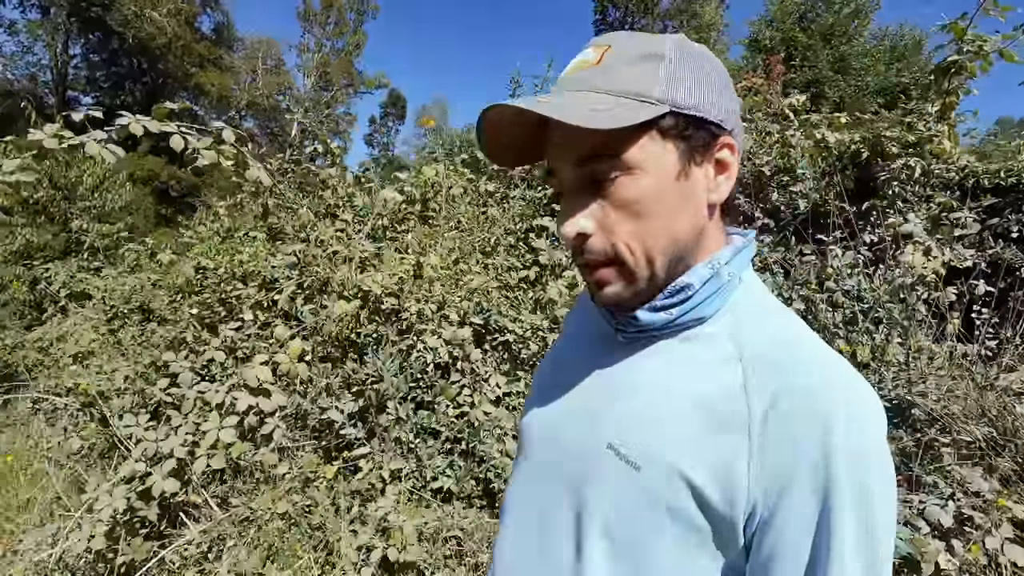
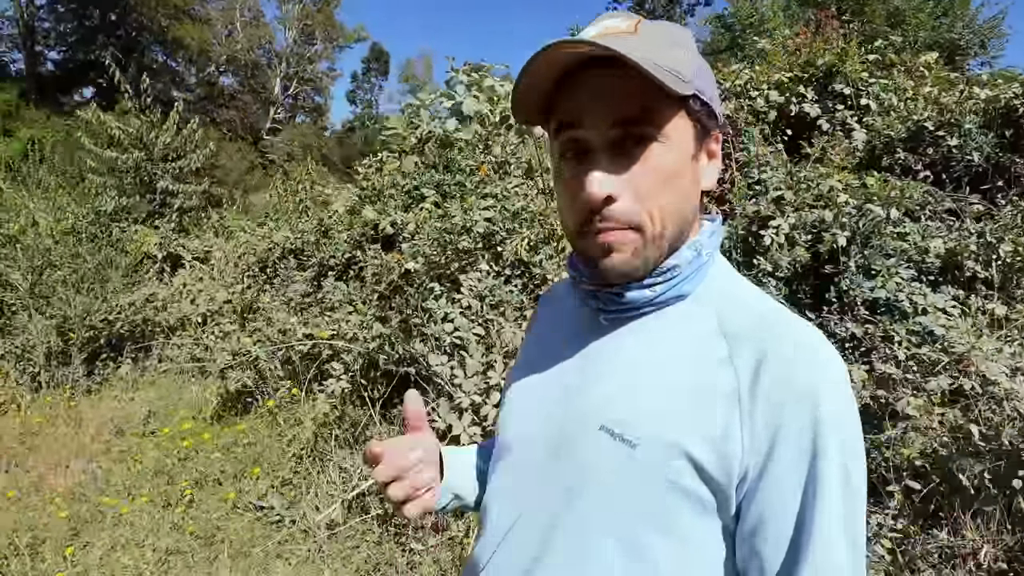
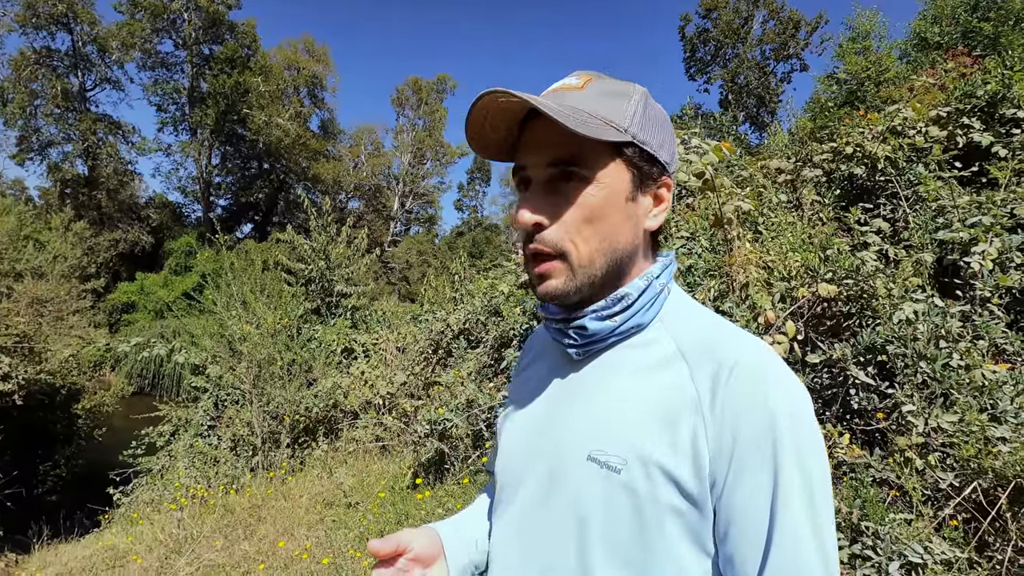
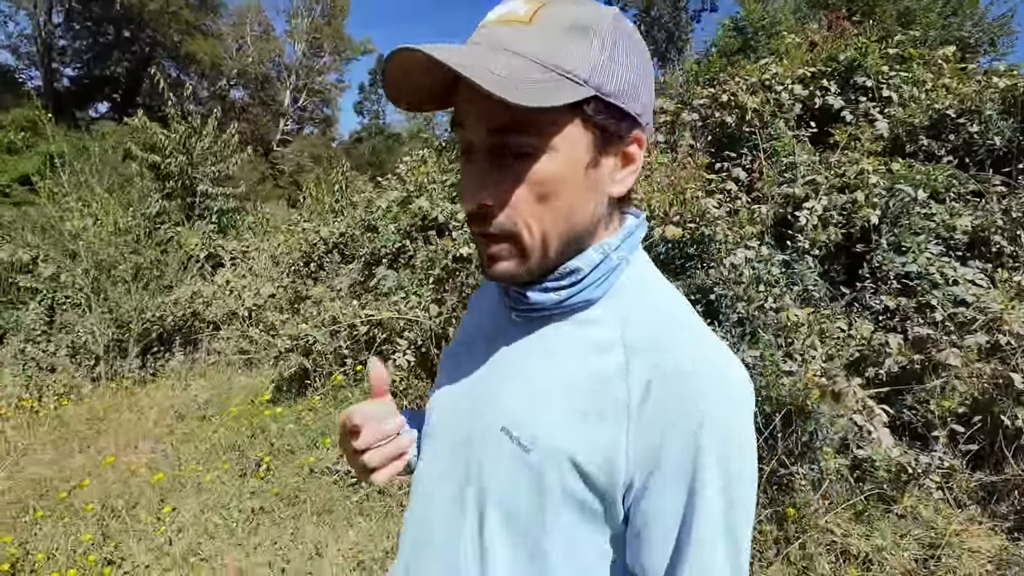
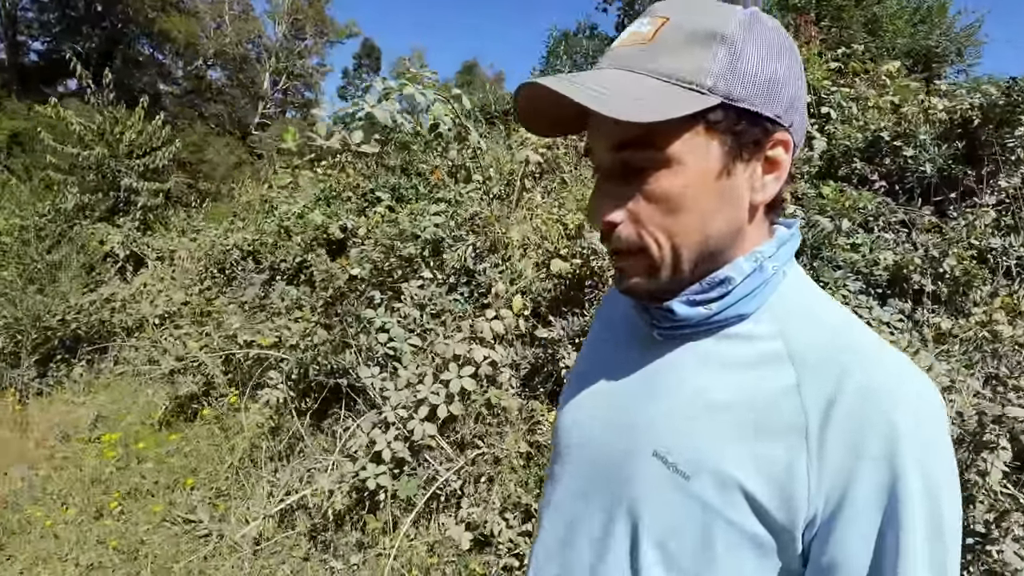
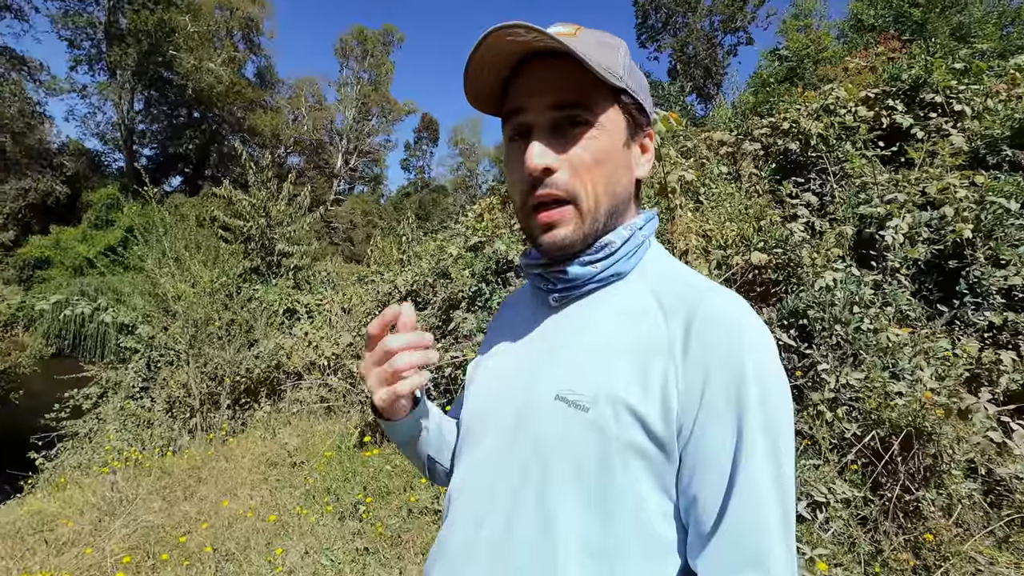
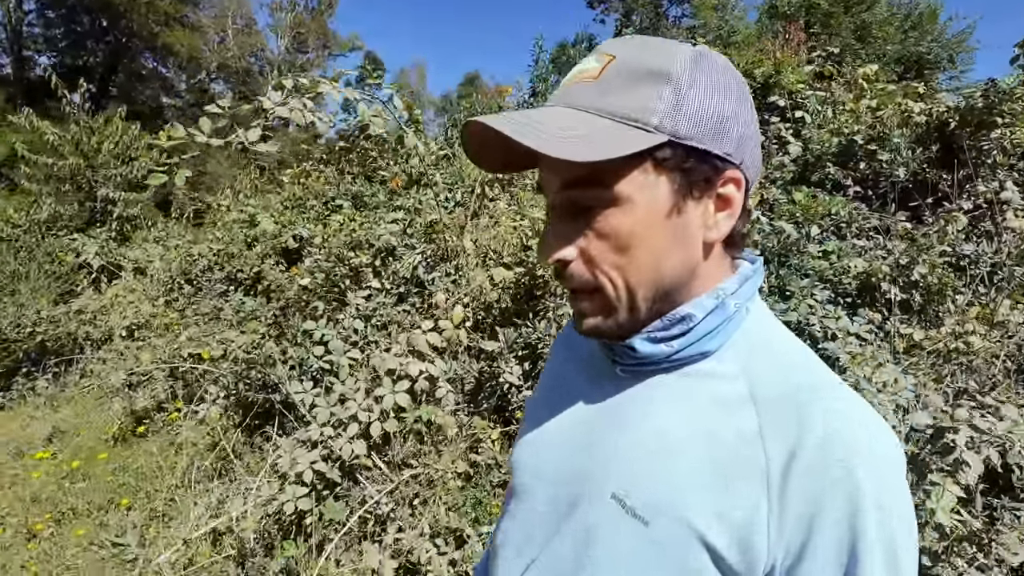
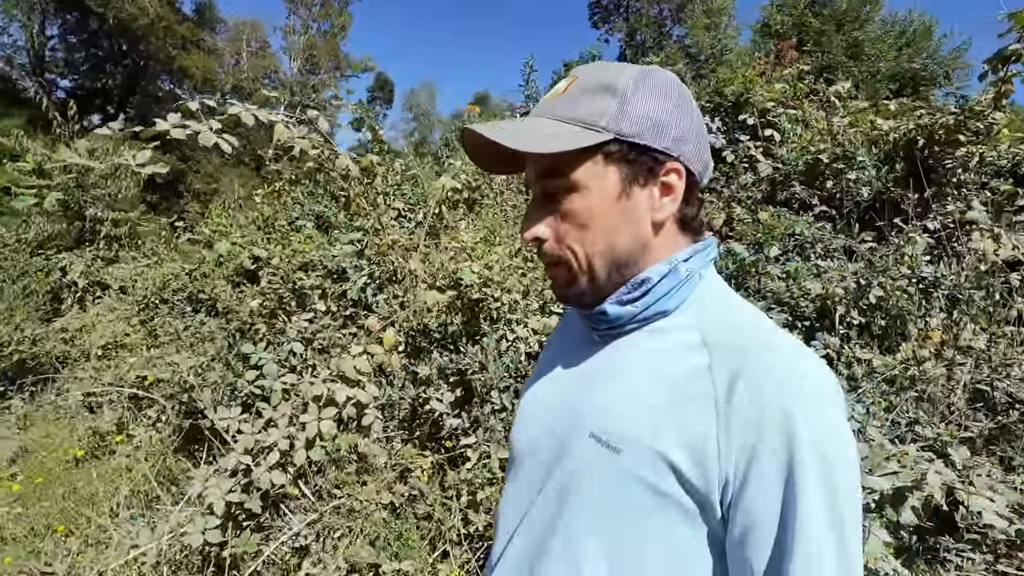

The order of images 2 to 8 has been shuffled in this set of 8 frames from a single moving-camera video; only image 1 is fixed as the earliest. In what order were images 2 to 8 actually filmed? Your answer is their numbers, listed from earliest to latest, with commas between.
8, 7, 5, 2, 4, 6, 3
